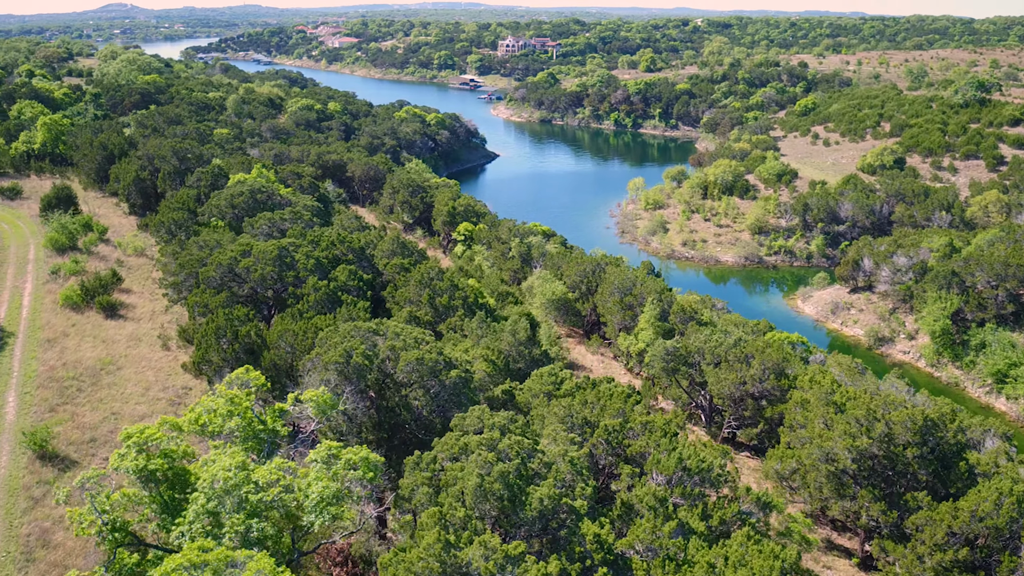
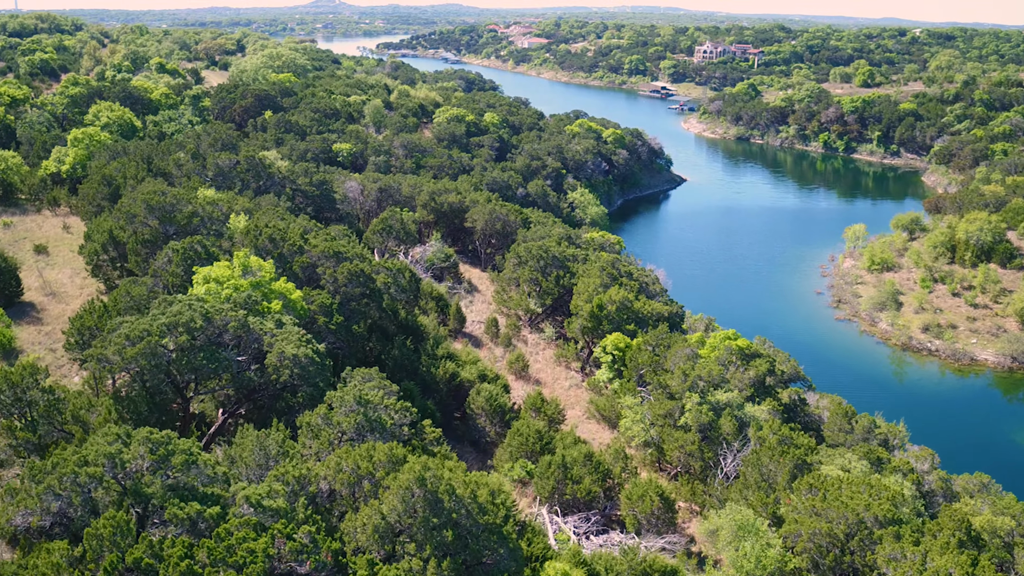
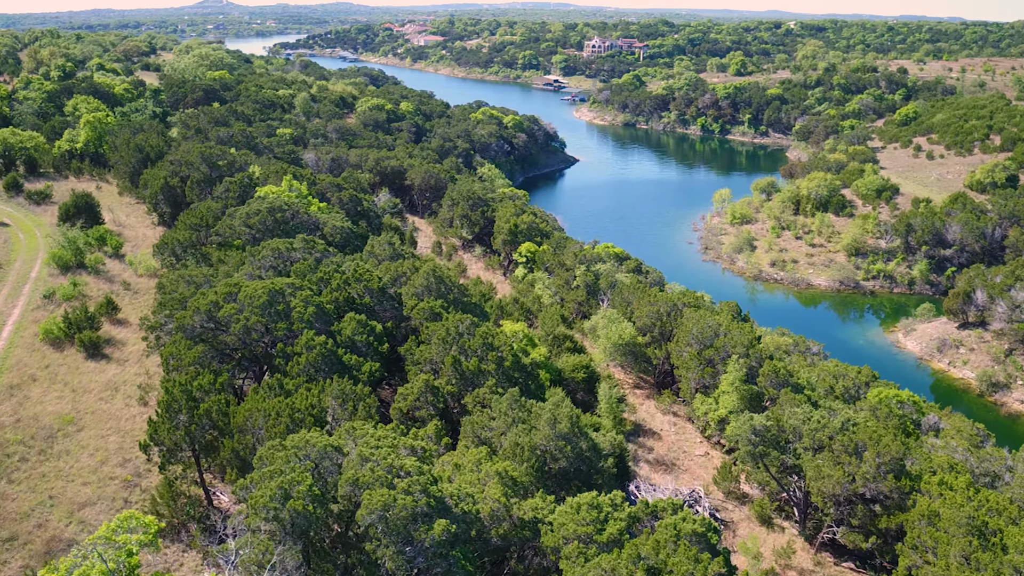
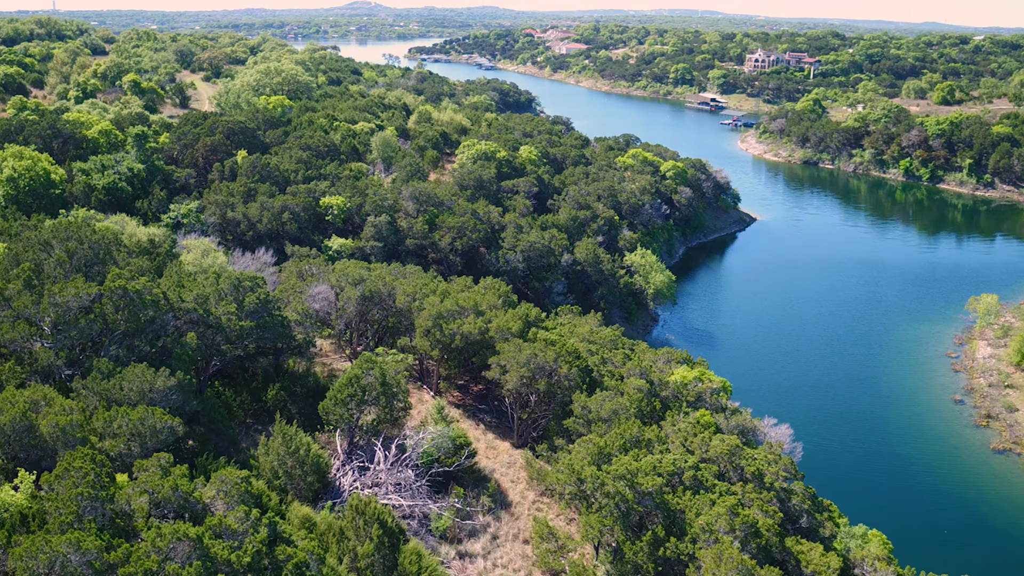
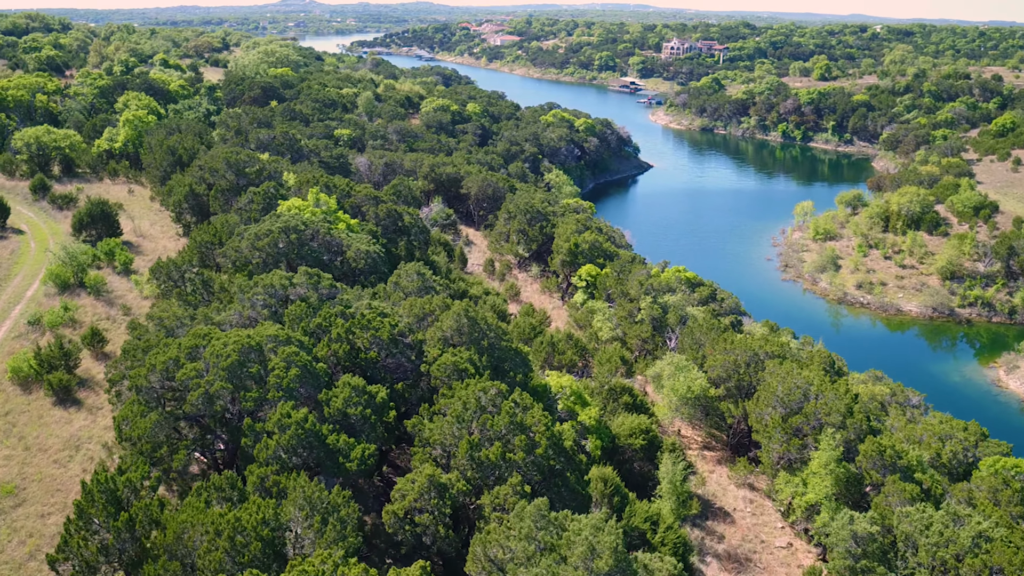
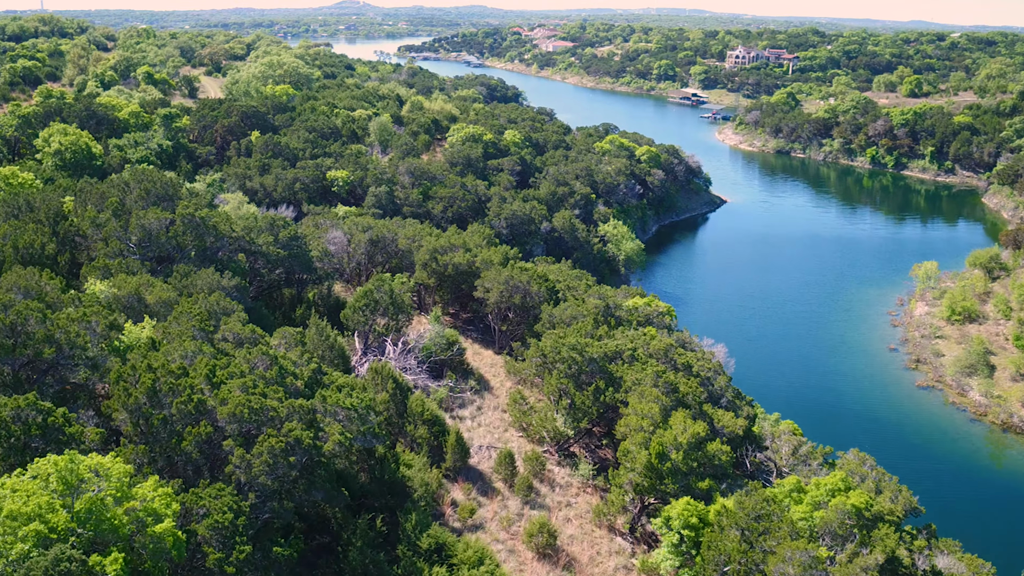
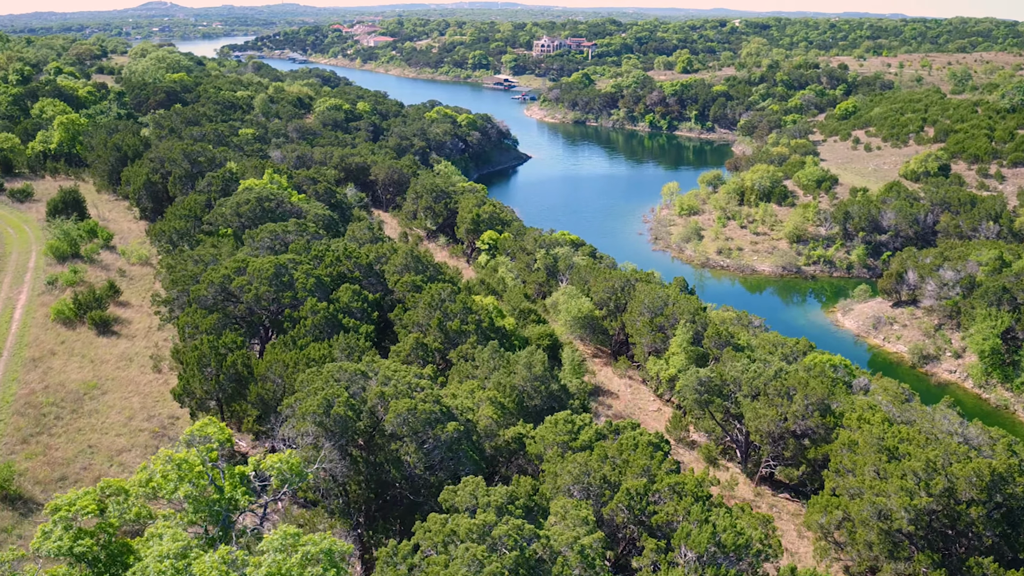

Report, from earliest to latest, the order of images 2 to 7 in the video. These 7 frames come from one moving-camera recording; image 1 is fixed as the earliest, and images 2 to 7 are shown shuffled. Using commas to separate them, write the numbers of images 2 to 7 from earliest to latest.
7, 3, 5, 2, 6, 4
